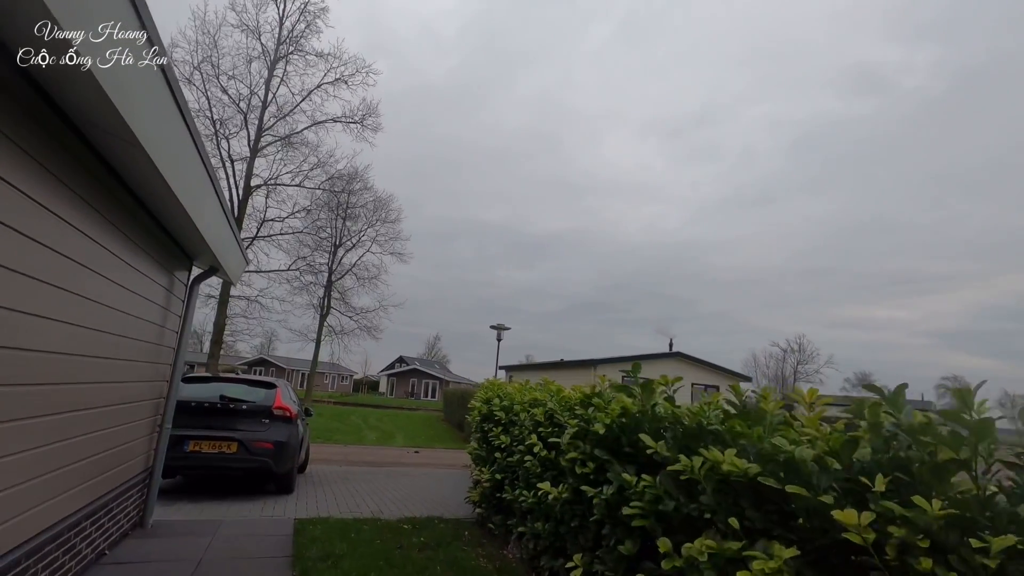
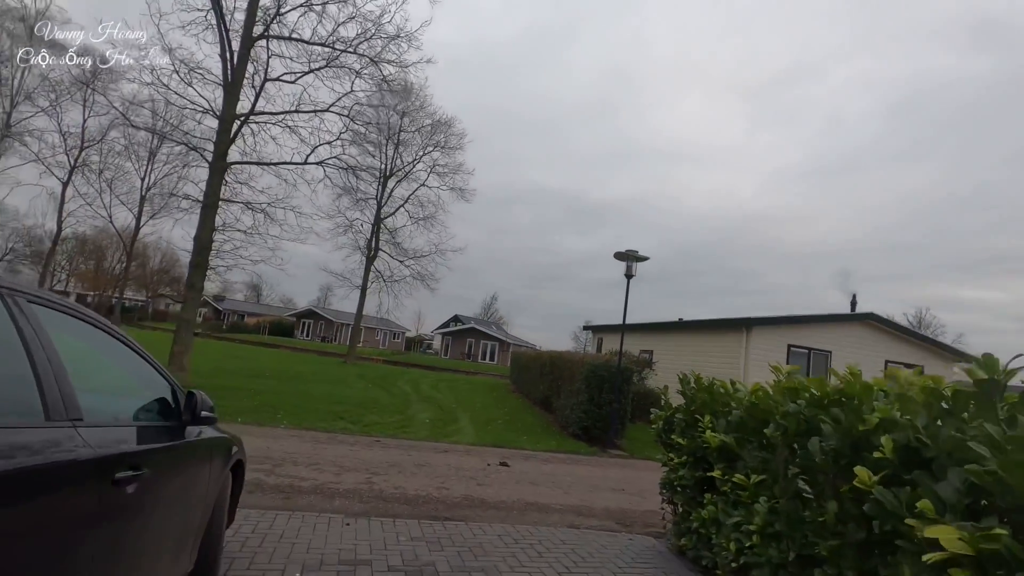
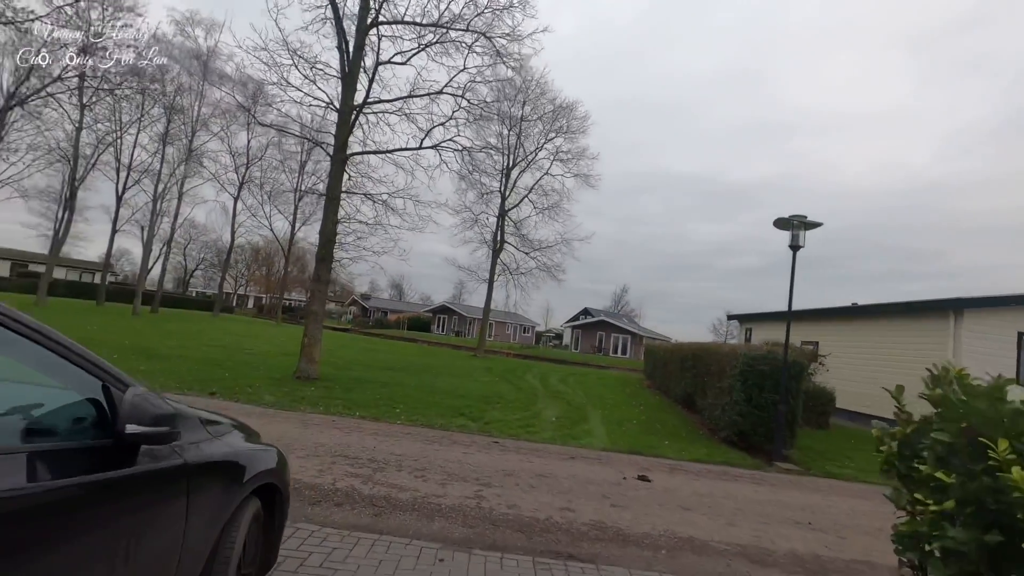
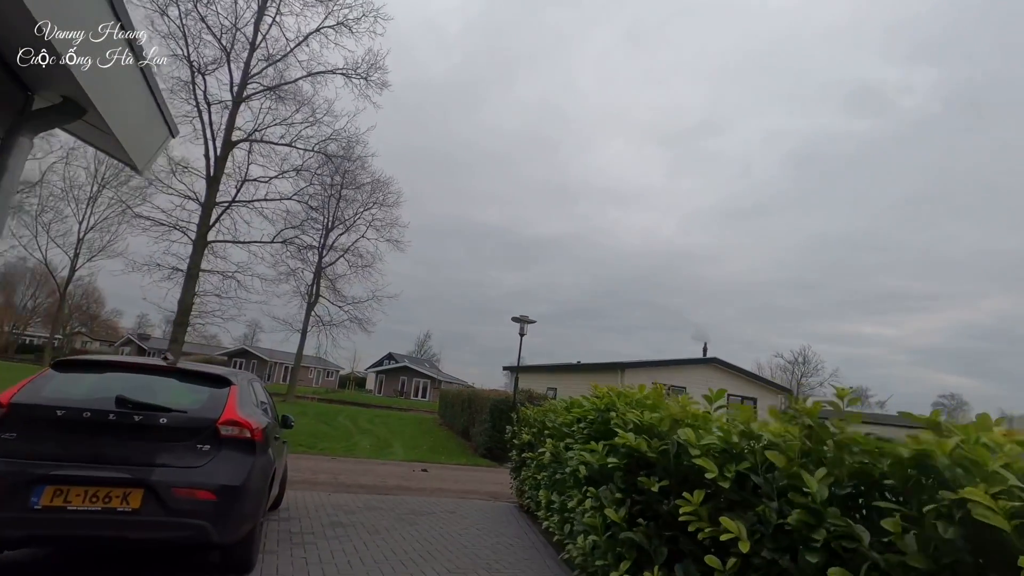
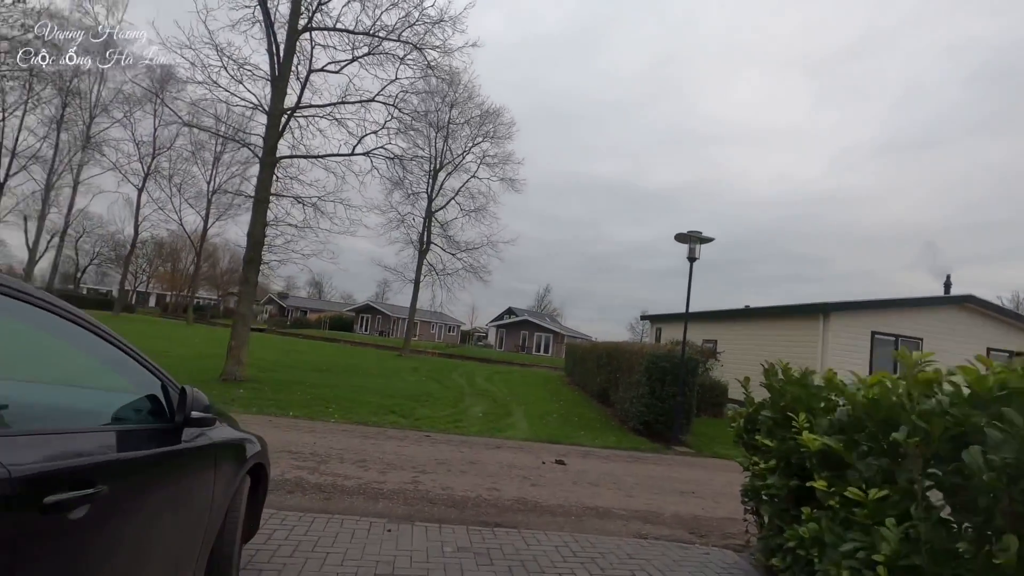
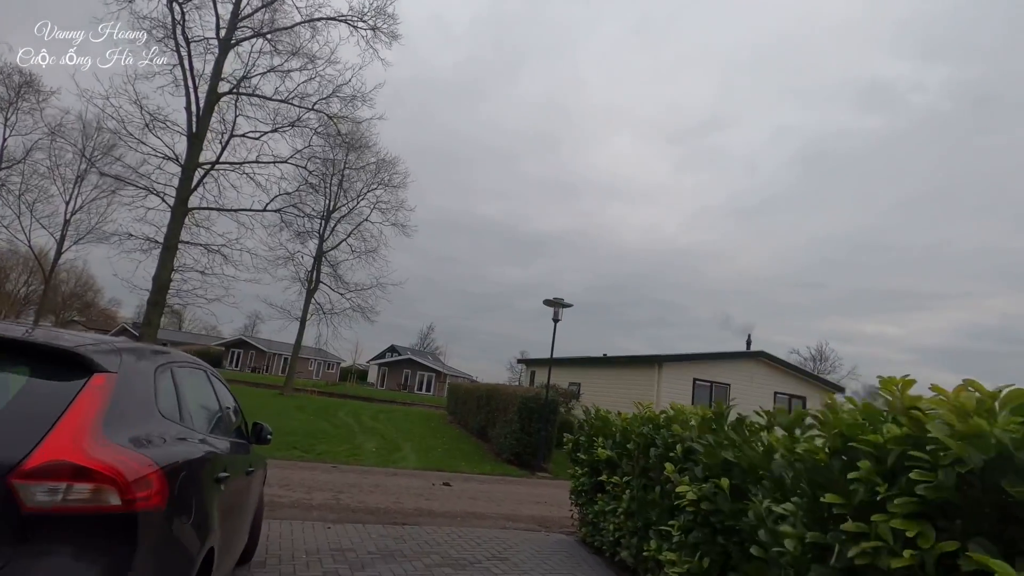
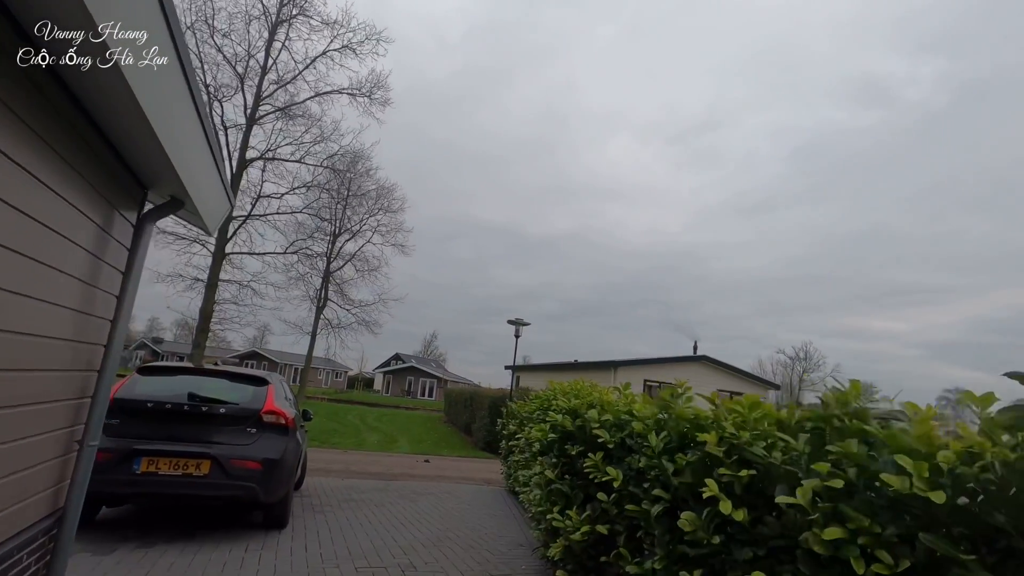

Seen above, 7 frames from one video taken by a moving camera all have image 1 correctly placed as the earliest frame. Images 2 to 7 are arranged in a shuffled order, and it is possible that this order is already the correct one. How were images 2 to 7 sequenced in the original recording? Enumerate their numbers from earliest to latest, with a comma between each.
7, 4, 6, 2, 5, 3
